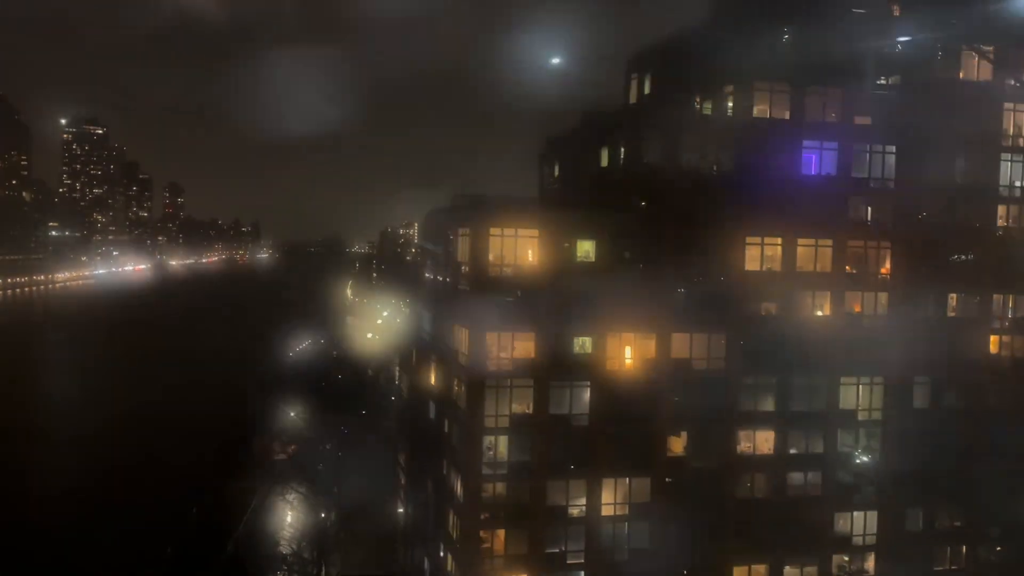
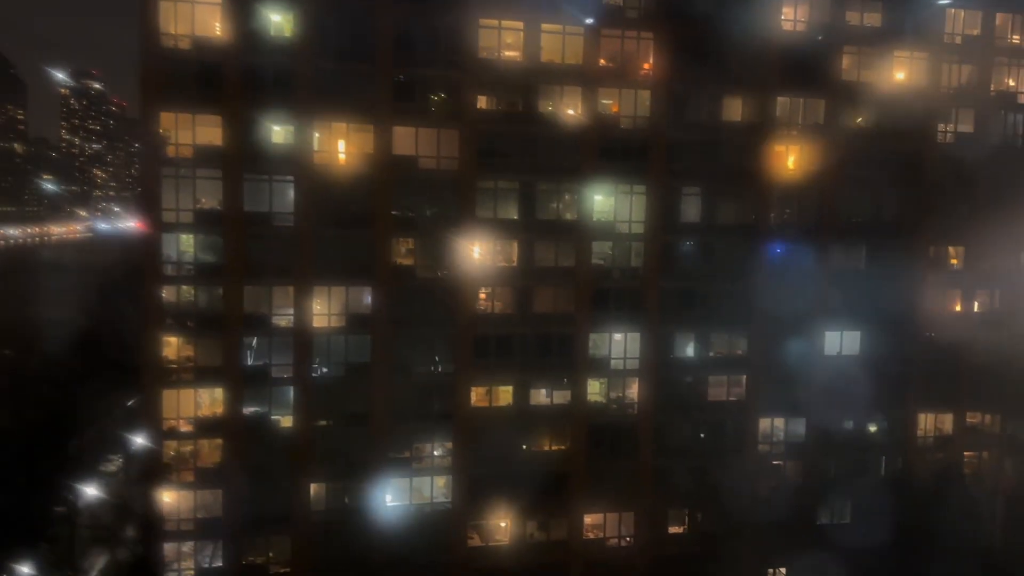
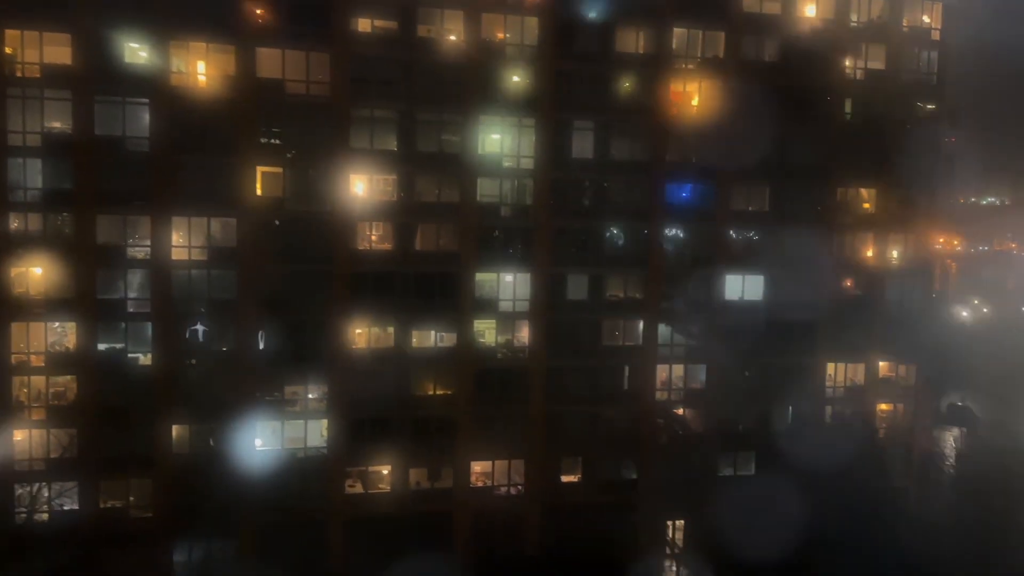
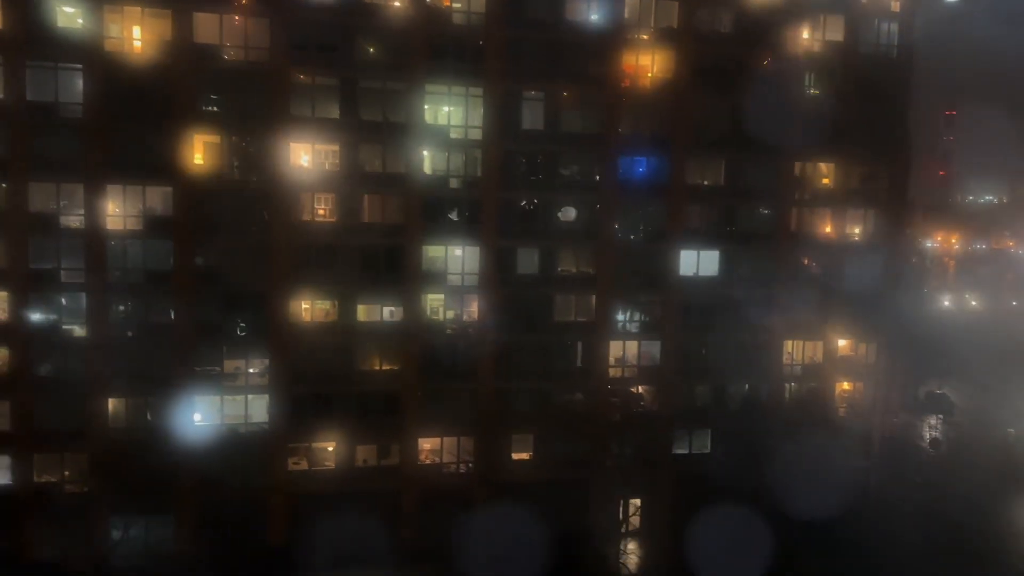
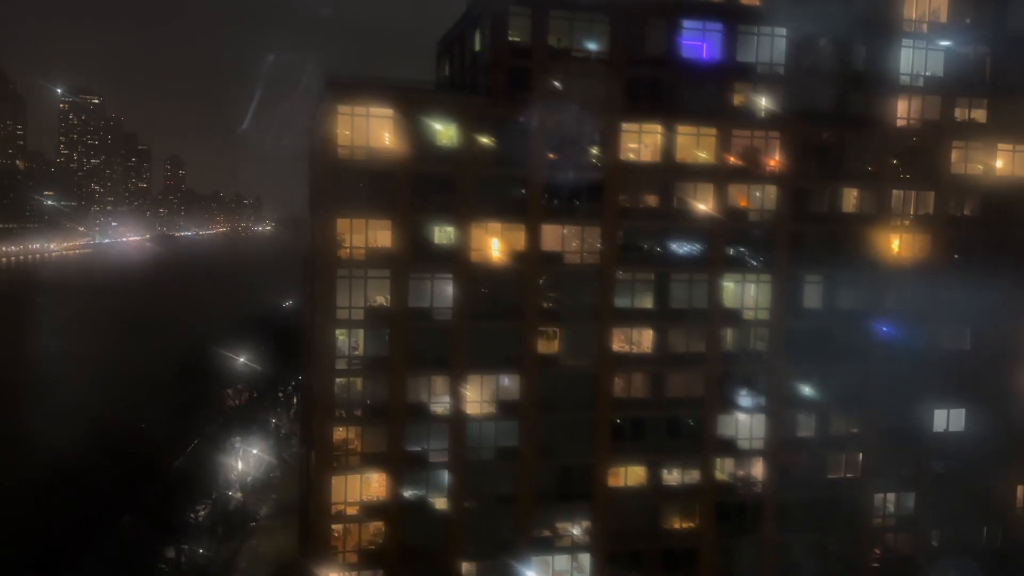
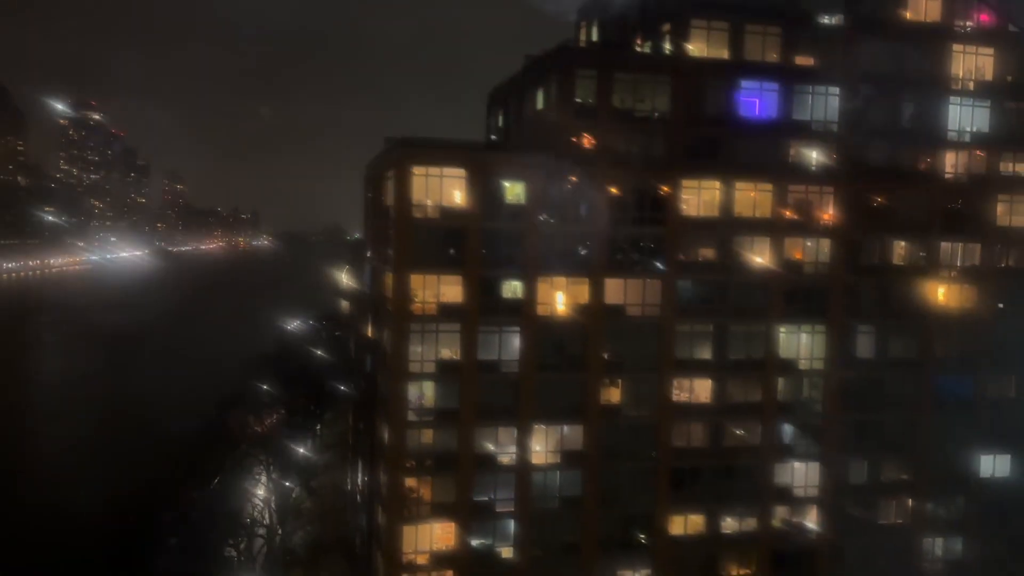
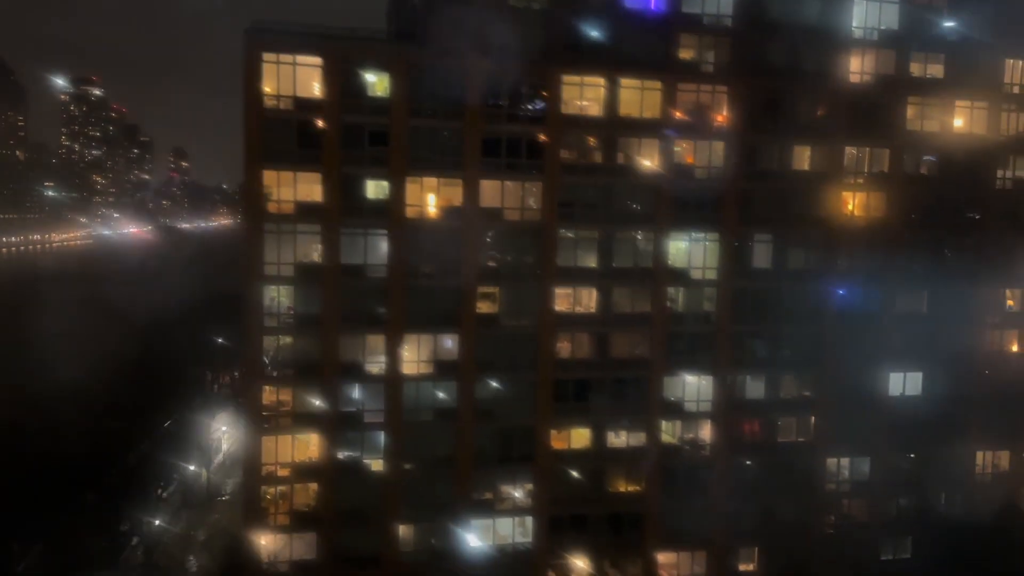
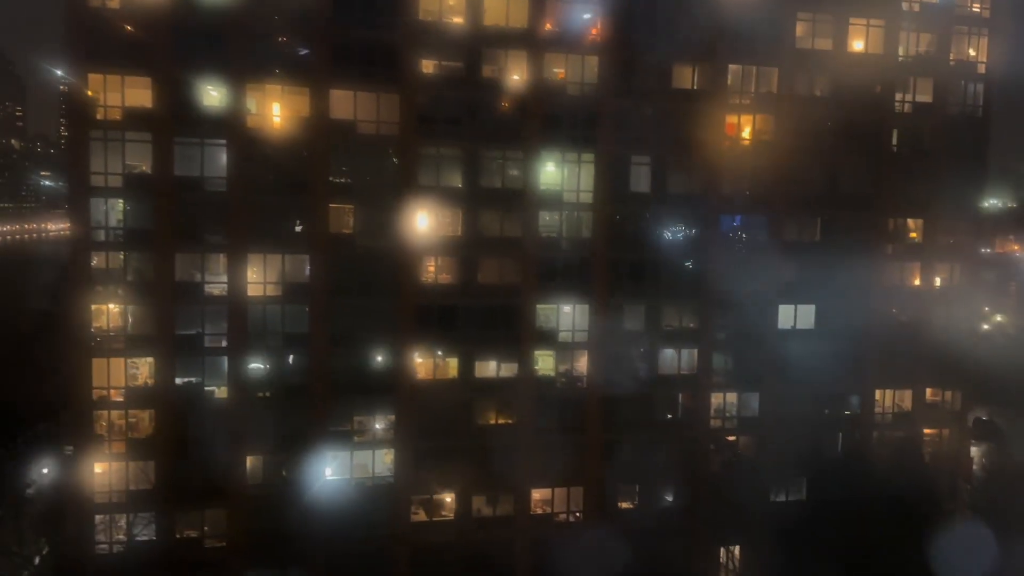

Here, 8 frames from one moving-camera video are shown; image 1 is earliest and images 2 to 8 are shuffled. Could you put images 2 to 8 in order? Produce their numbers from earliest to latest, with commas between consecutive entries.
6, 5, 7, 2, 8, 3, 4
